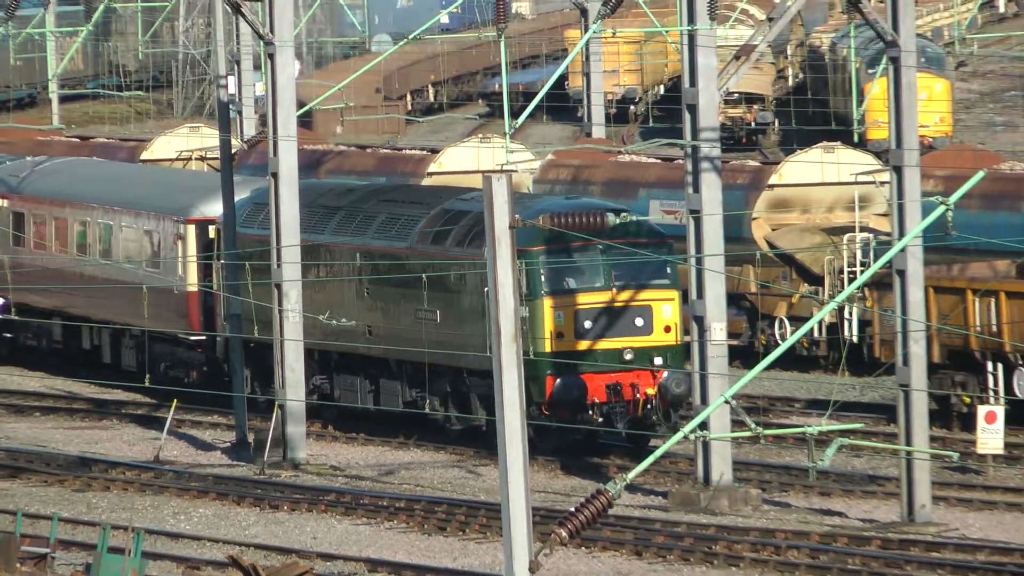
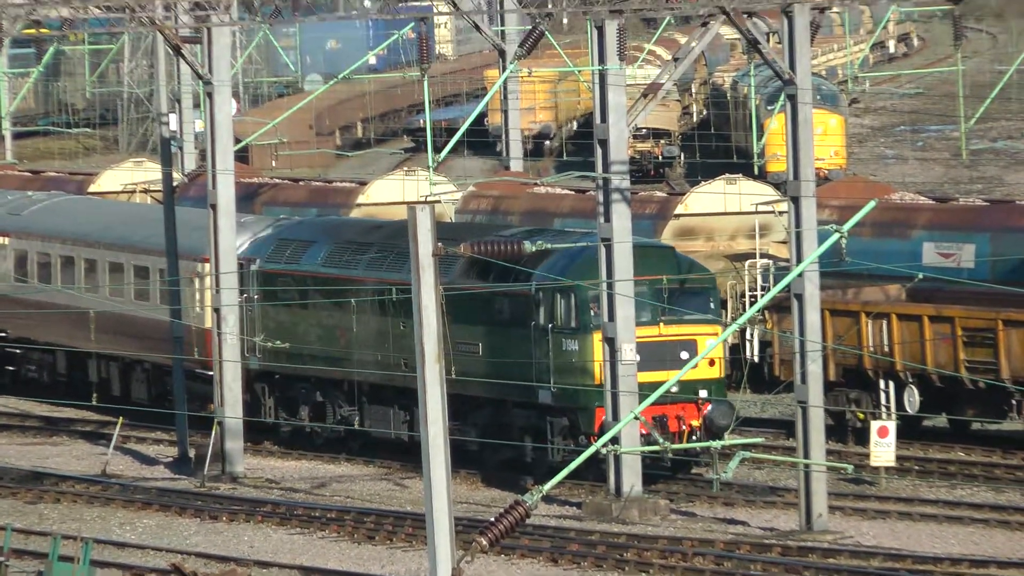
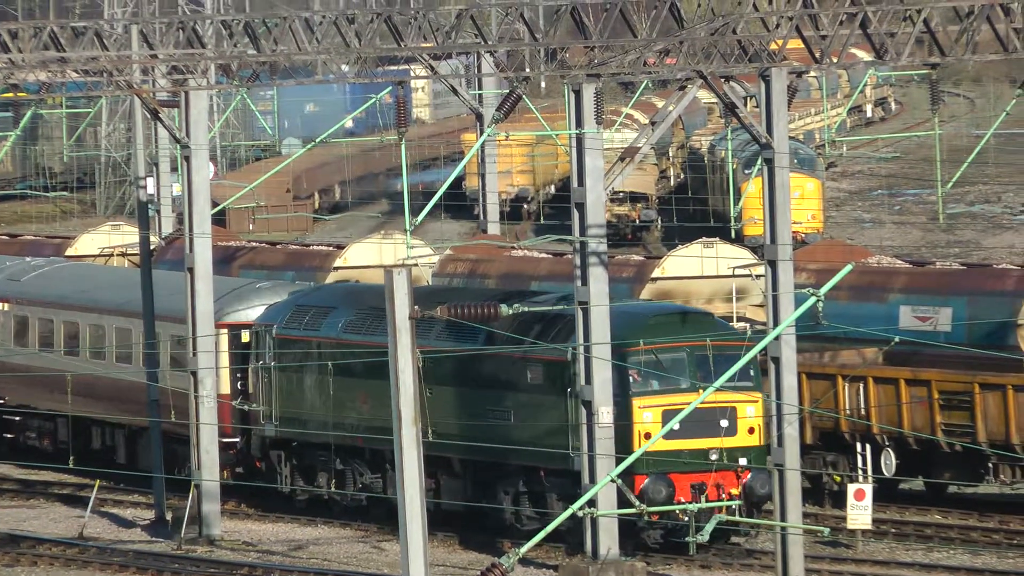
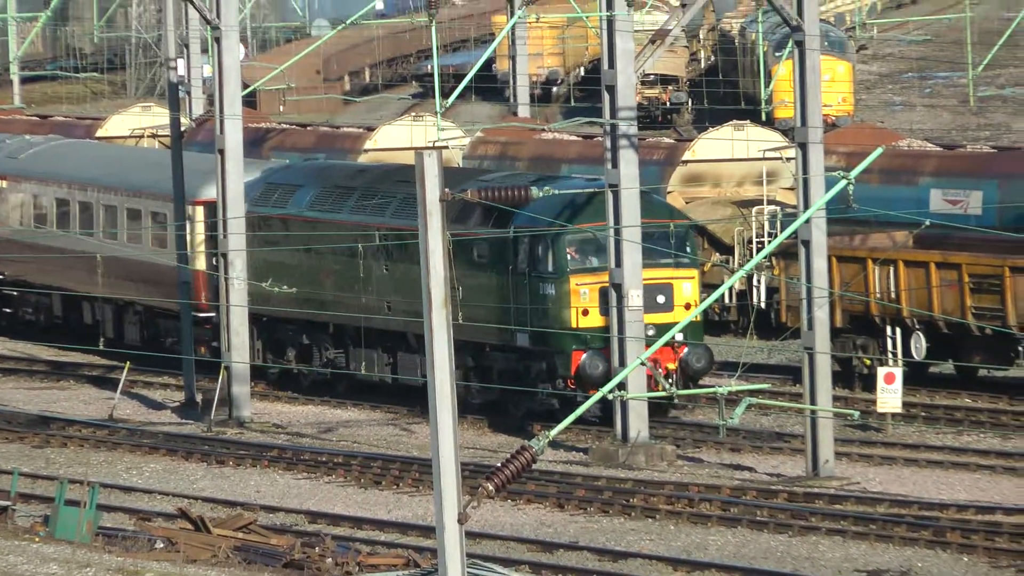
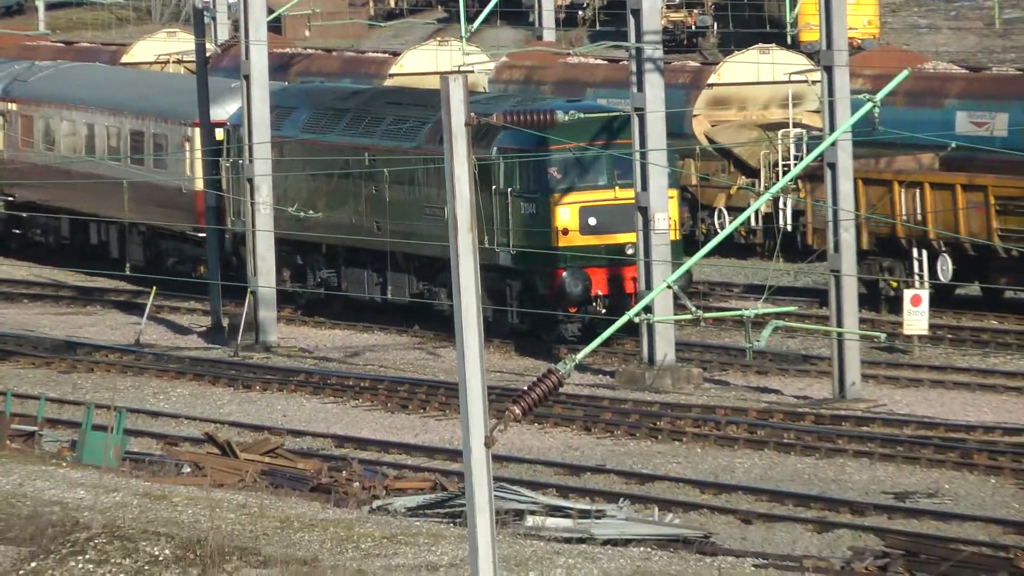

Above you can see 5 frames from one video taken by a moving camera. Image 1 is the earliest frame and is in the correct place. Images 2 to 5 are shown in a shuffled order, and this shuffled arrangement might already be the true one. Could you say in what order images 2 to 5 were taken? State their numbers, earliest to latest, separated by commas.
5, 4, 2, 3
